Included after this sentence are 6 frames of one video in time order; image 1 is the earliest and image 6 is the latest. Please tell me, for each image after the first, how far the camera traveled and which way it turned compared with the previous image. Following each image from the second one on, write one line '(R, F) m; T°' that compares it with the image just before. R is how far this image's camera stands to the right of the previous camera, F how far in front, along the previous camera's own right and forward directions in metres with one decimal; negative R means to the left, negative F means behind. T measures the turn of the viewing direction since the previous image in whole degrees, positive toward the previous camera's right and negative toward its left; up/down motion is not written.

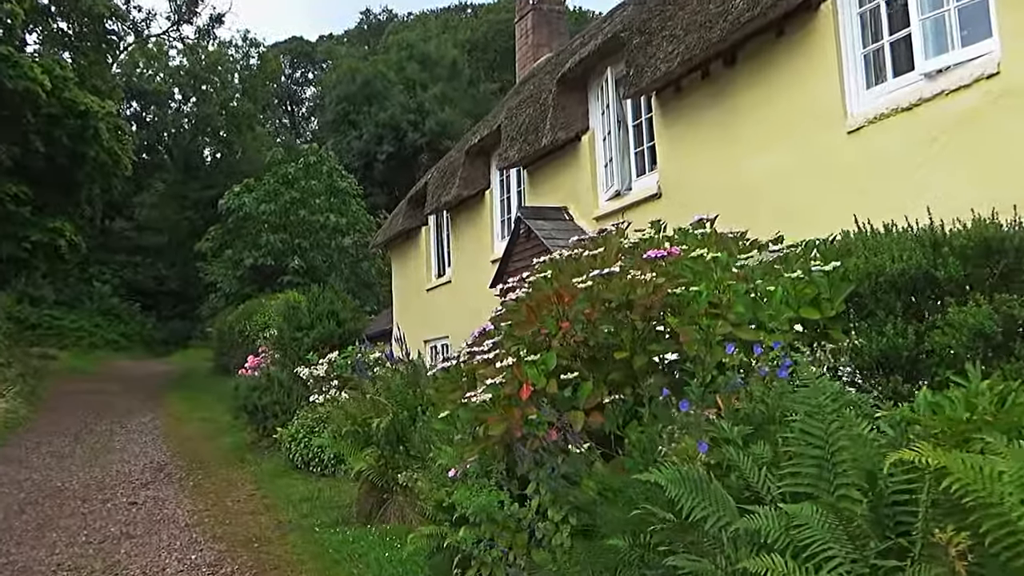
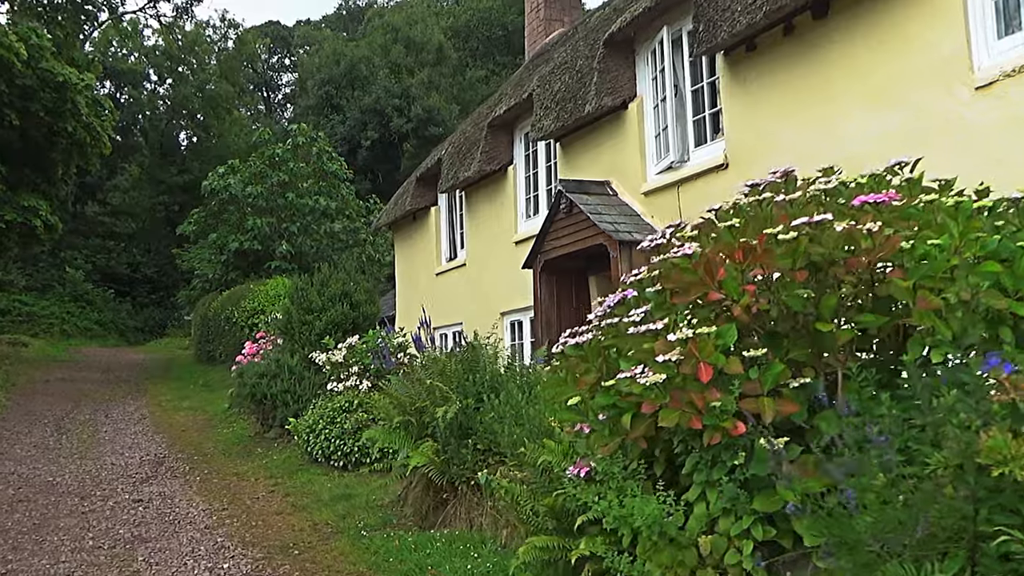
(-0.8, +0.8) m; +2°
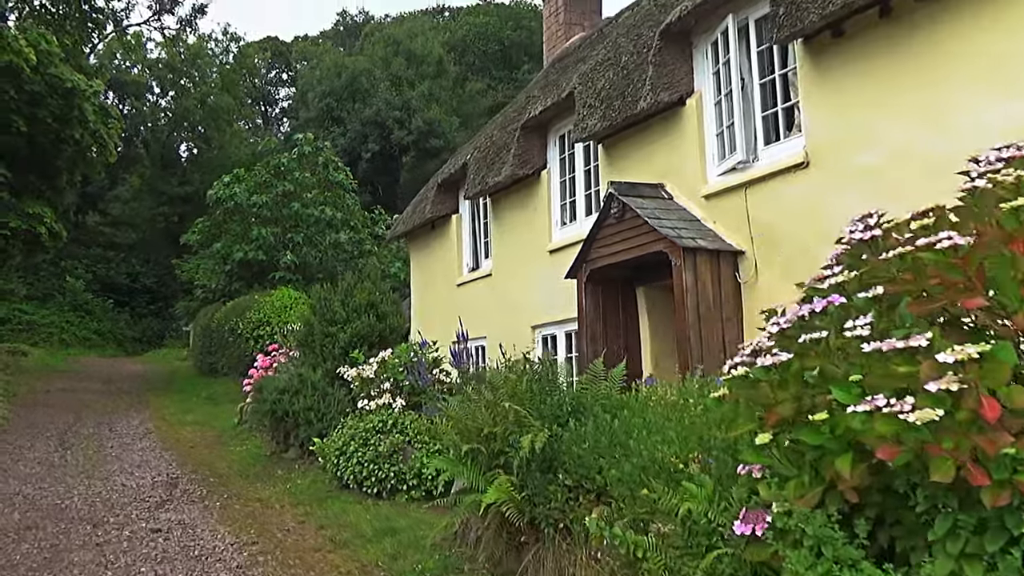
(-0.6, +0.8) m; +1°
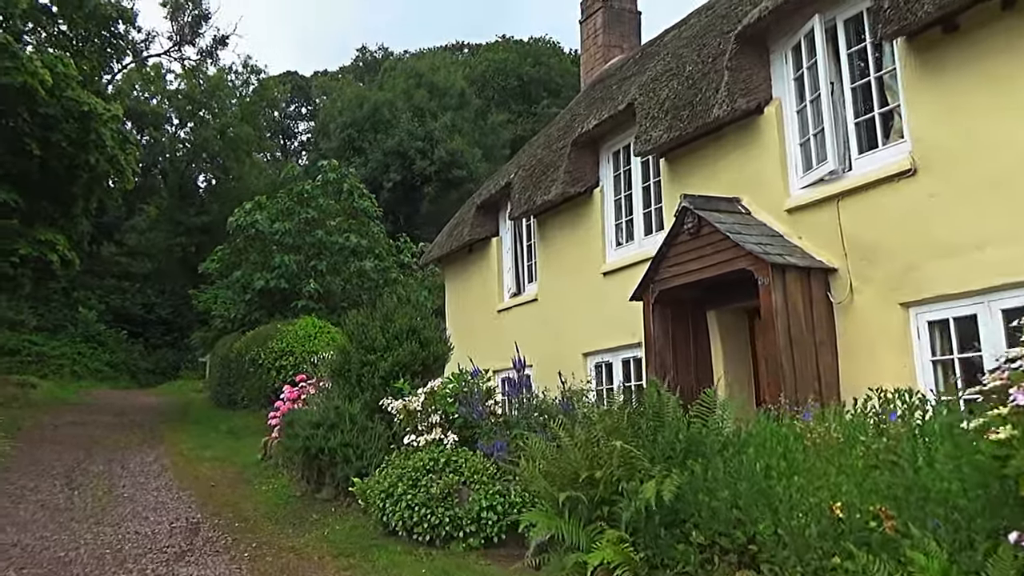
(-0.5, +0.8) m; -1°
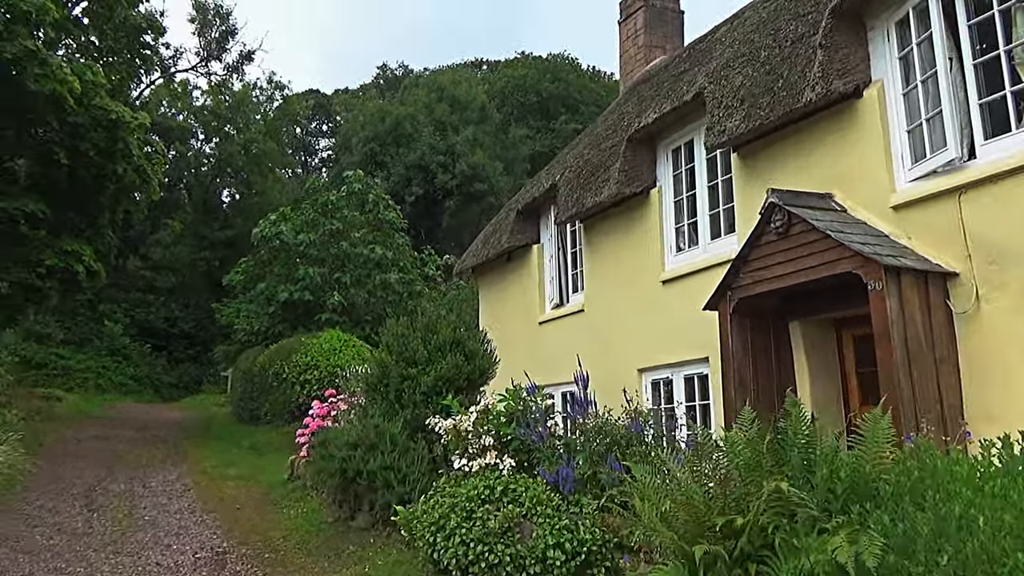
(-0.4, +0.9) m; -1°
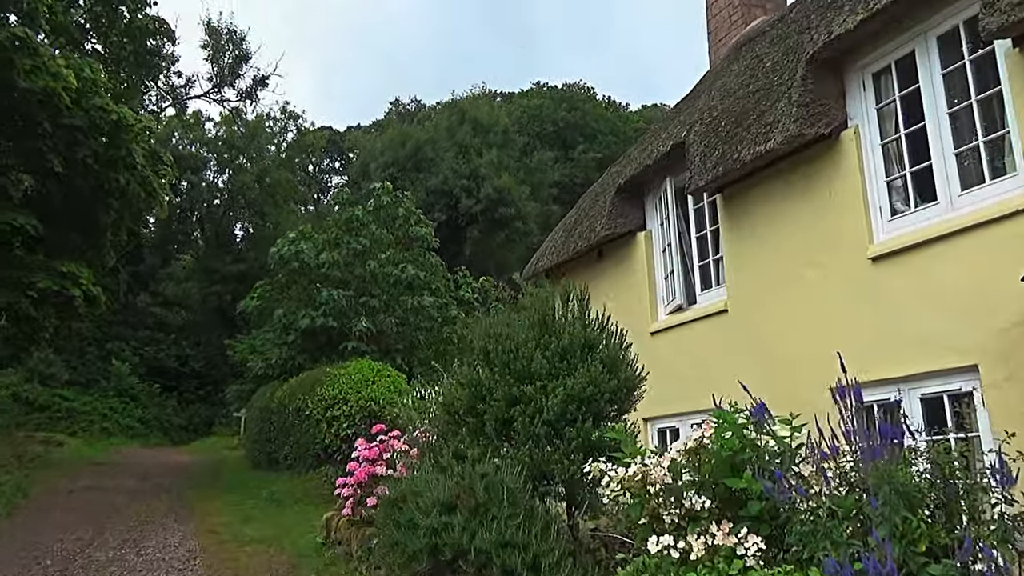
(-1.2, +2.8) m; -1°
